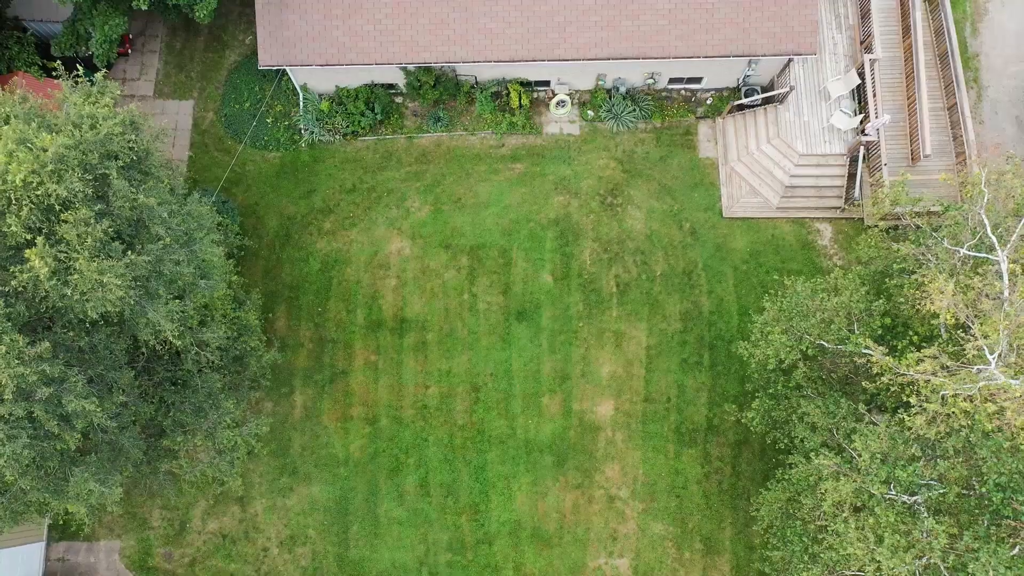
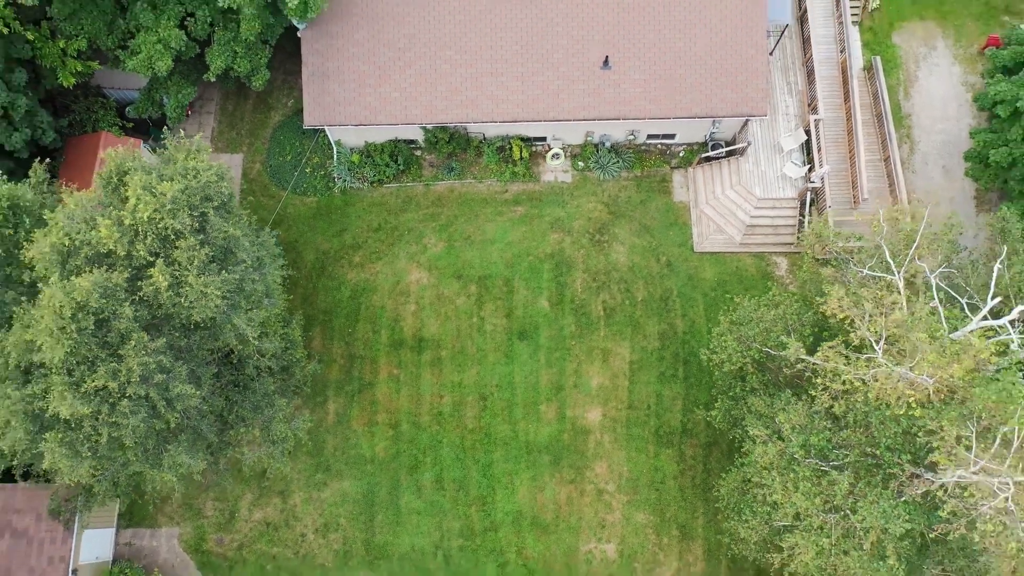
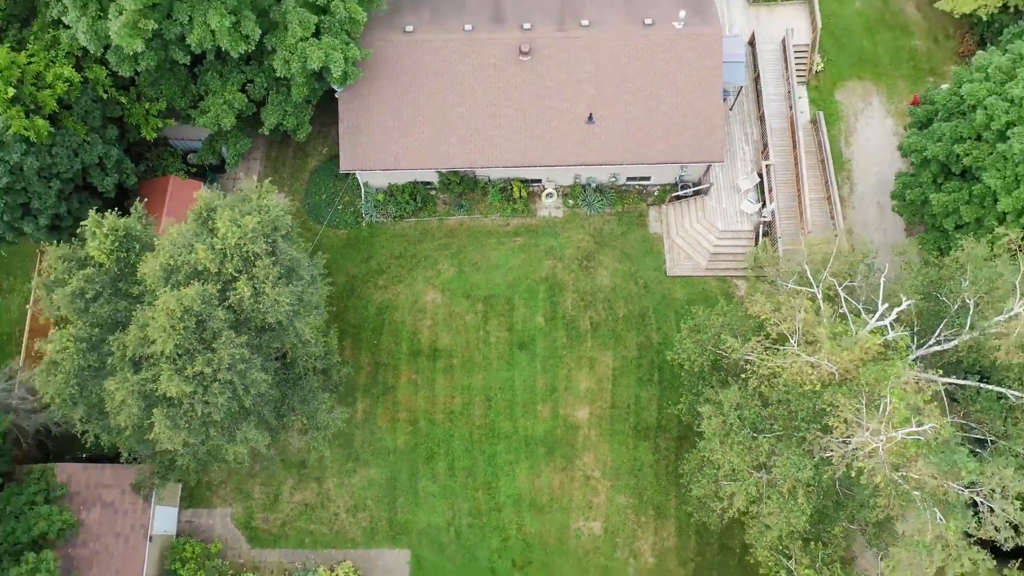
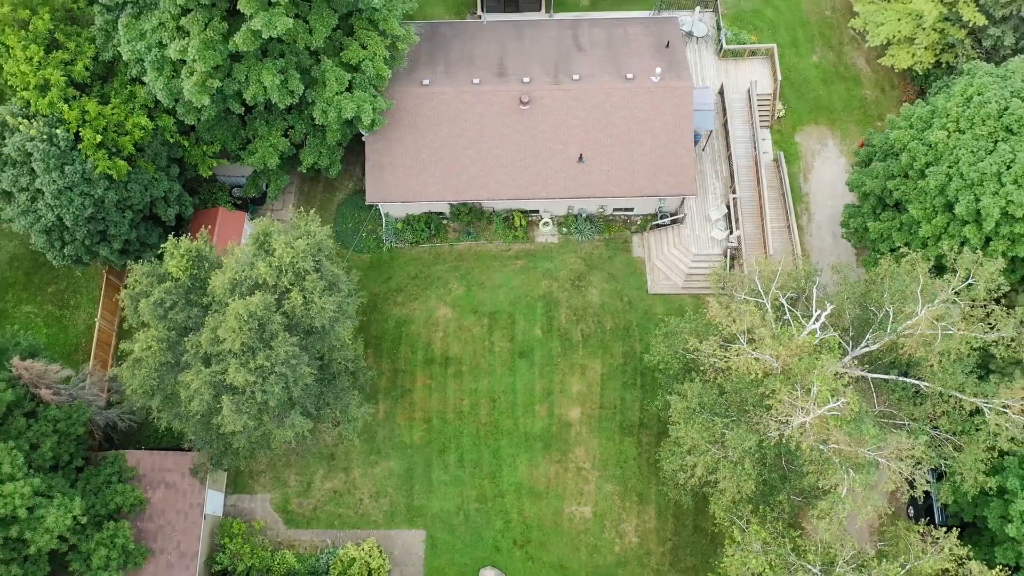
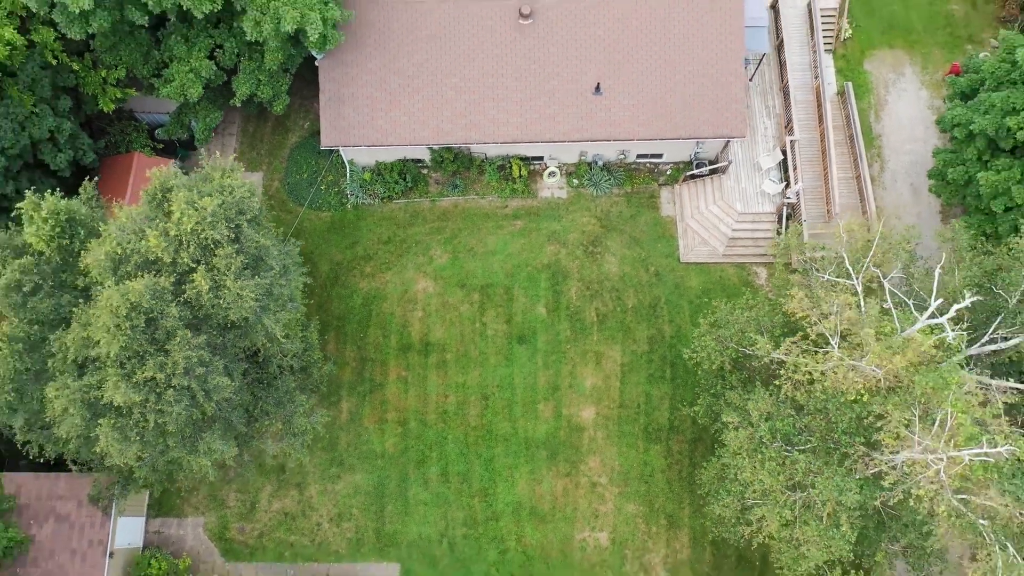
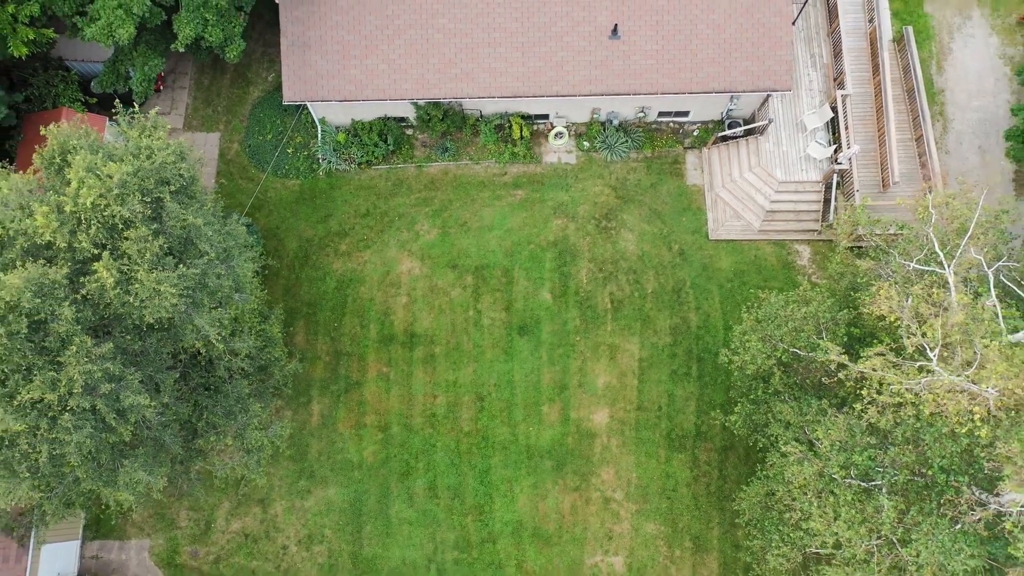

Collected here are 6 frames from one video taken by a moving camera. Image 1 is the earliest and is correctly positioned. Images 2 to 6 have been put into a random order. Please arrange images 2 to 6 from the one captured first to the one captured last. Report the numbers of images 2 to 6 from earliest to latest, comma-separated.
6, 2, 5, 3, 4
